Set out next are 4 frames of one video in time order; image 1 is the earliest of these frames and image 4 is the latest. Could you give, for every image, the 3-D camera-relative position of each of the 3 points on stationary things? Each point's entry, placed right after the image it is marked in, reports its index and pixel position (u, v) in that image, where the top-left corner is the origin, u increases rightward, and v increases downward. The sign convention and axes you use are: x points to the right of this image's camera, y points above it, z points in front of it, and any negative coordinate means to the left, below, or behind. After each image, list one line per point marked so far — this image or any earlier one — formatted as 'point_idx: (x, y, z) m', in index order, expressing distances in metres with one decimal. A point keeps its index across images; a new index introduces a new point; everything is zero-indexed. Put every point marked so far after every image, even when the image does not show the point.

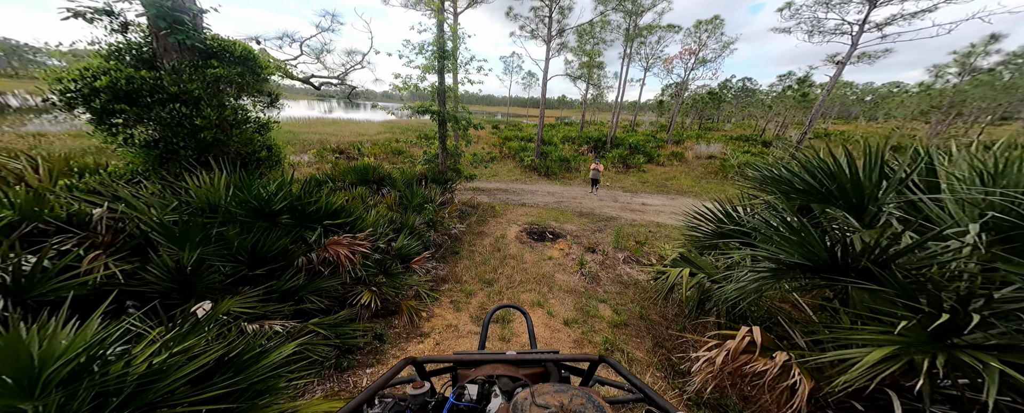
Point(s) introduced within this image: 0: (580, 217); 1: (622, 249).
0: (+2.2, -0.3, +9.0) m
1: (+2.6, -1.0, +6.5) m
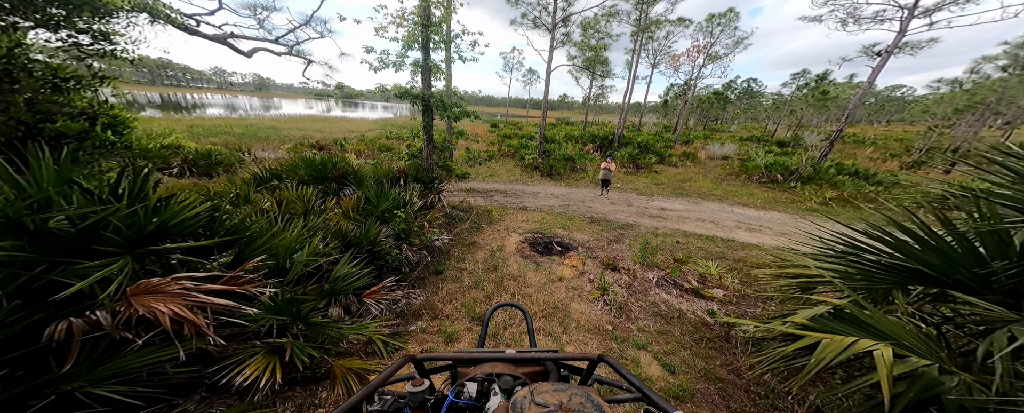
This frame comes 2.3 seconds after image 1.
0: (+2.2, -0.5, +7.7) m
1: (+2.5, -1.1, +5.1) m
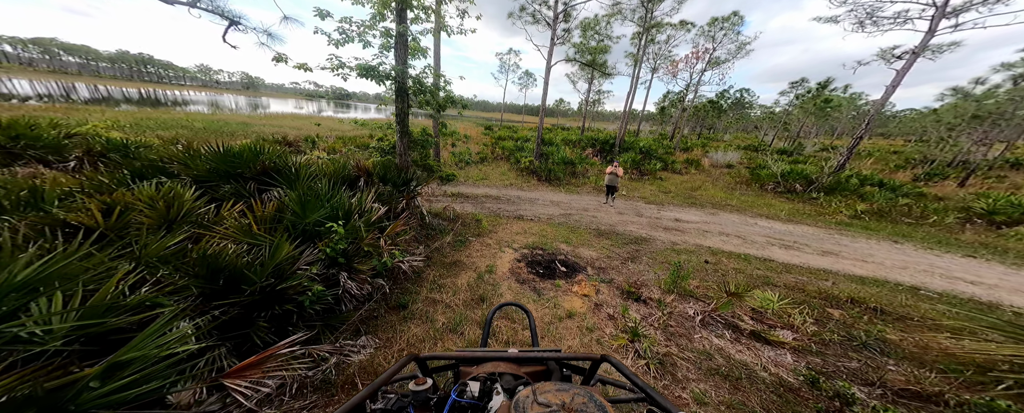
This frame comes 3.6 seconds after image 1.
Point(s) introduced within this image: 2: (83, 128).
0: (+2.0, -0.7, +6.5) m
1: (+2.4, -1.3, +3.9) m
2: (-10.5, +1.9, +6.8) m
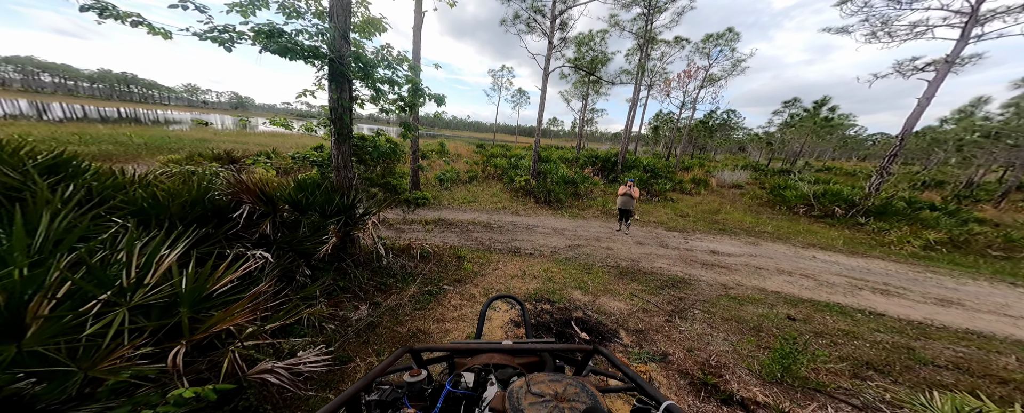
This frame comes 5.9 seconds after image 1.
0: (+1.9, -1.2, +4.8) m
1: (+2.4, -1.6, +2.2) m
2: (-10.6, +1.3, +5.0) m
